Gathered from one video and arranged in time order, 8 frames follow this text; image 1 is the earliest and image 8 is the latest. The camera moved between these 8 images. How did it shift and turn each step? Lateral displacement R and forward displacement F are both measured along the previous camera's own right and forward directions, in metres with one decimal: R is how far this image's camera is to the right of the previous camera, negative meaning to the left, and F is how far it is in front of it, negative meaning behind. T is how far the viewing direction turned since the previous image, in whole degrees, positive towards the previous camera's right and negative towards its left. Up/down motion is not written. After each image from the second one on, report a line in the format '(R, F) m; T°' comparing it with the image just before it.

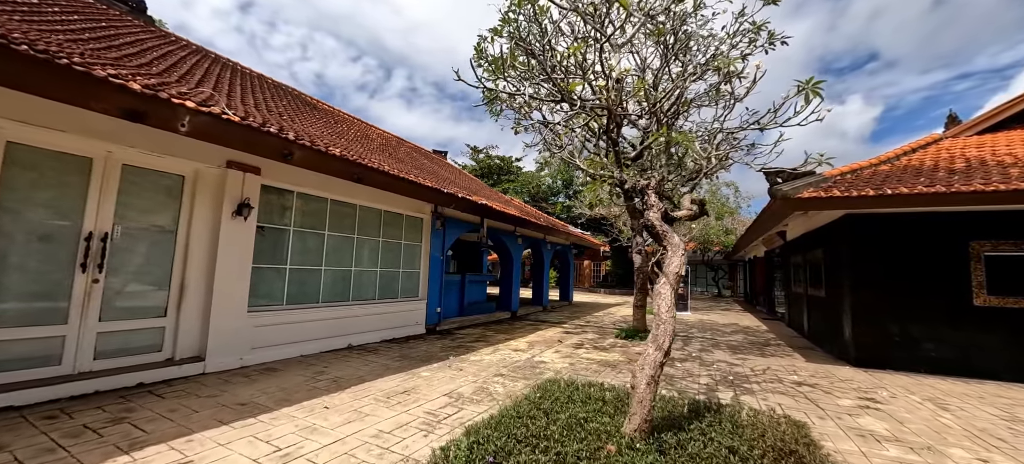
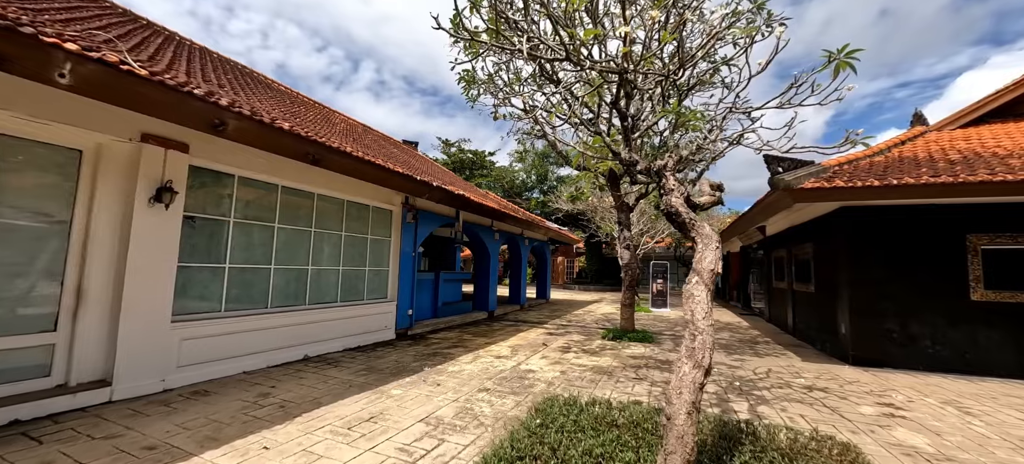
(-0.2, +0.6) m; +5°
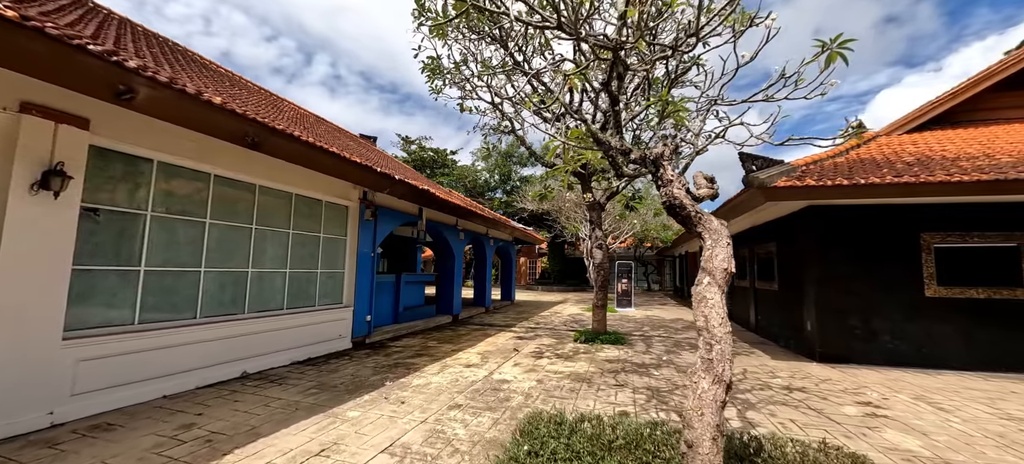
(-0.1, +0.4) m; +6°
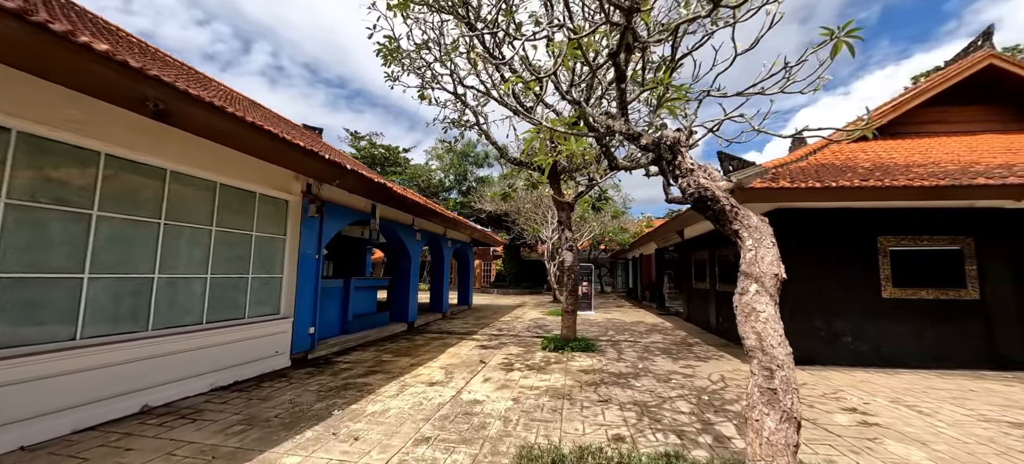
(-0.2, +0.5) m; +7°
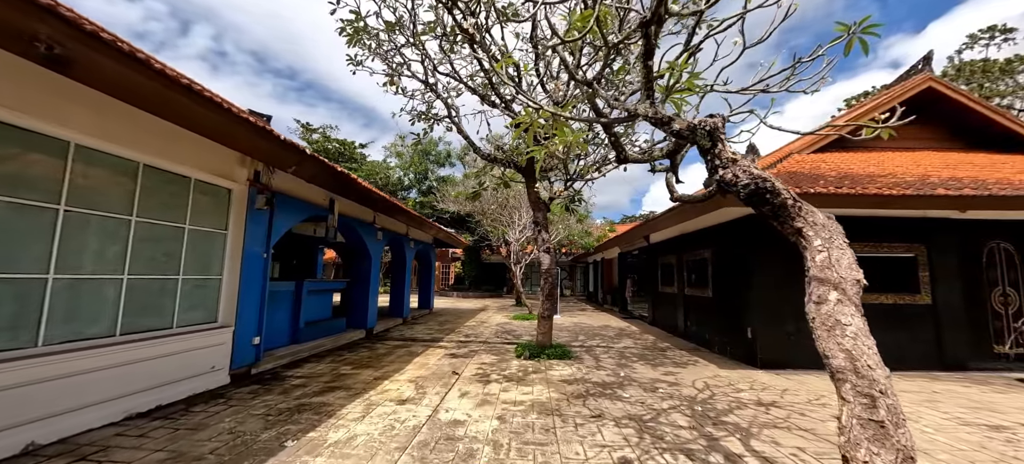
(-0.3, +0.4) m; +7°
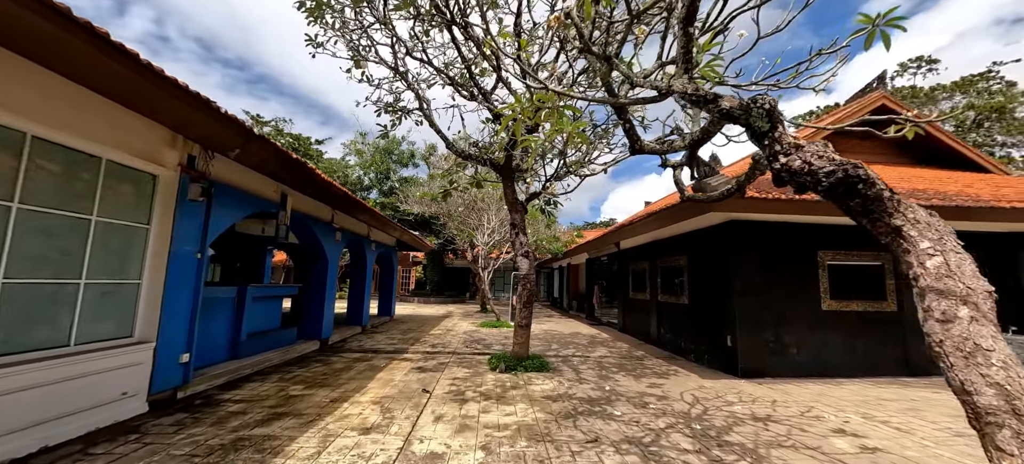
(-0.2, +0.4) m; +6°
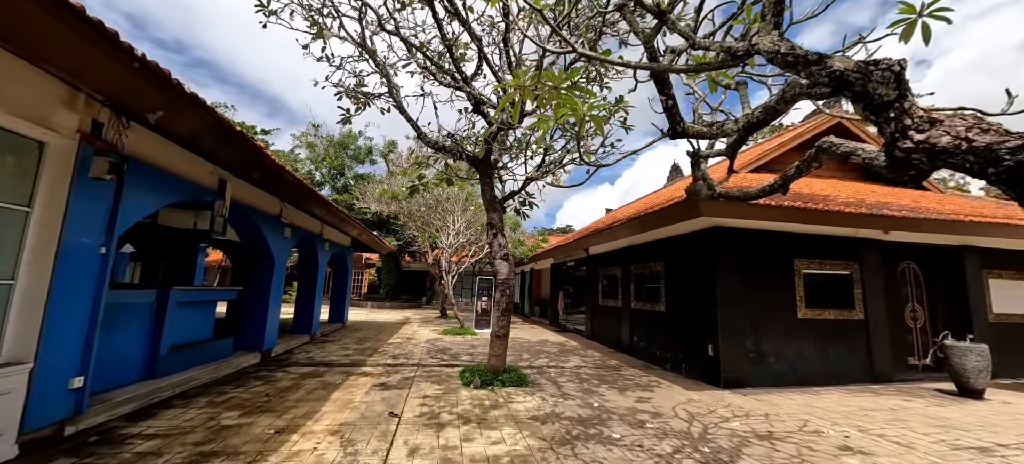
(-0.3, +0.5) m; +7°
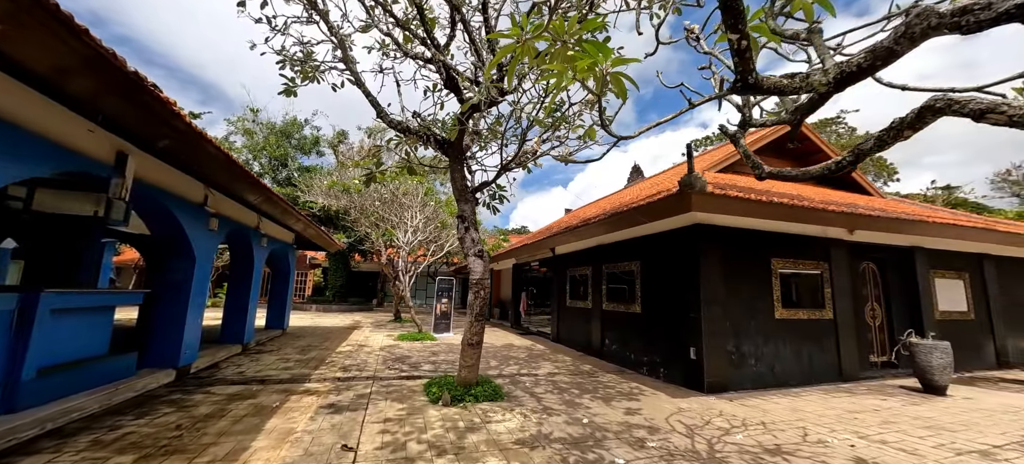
(-0.3, +0.6) m; +7°
